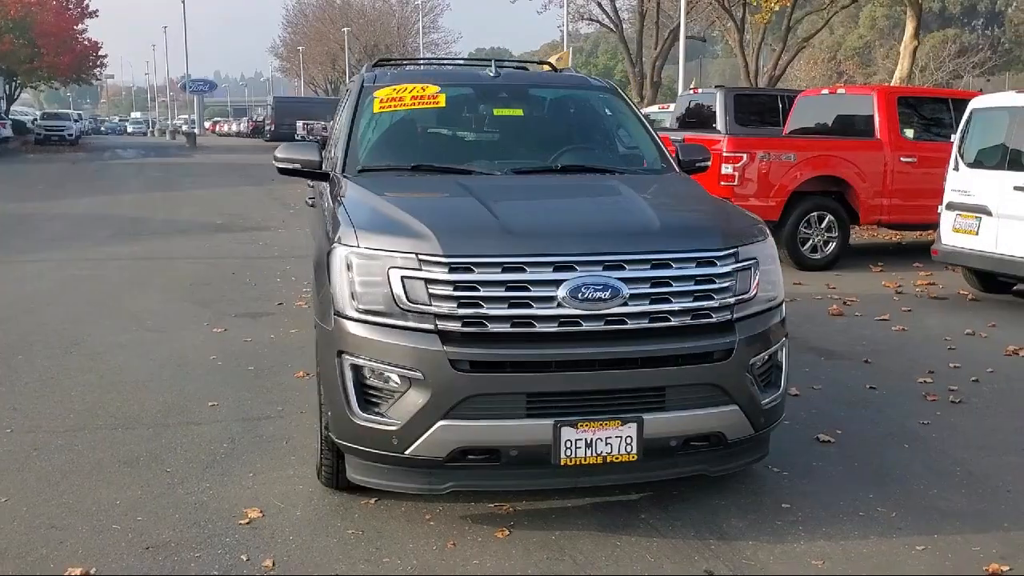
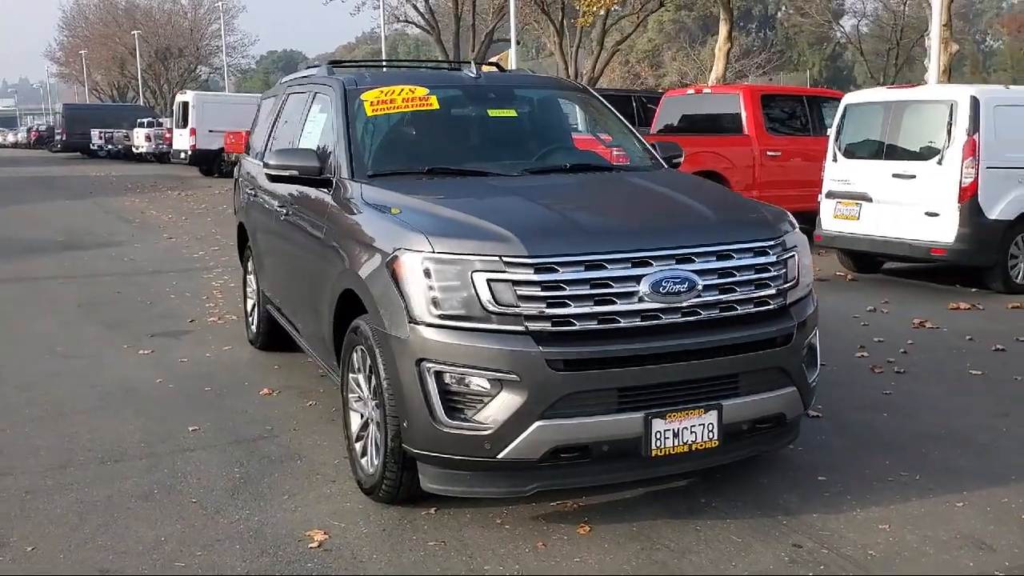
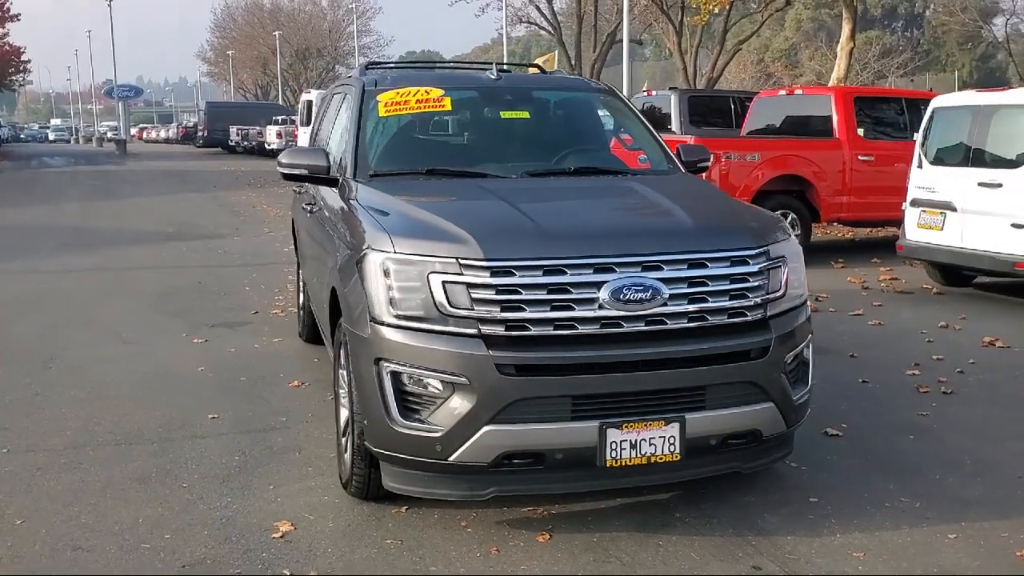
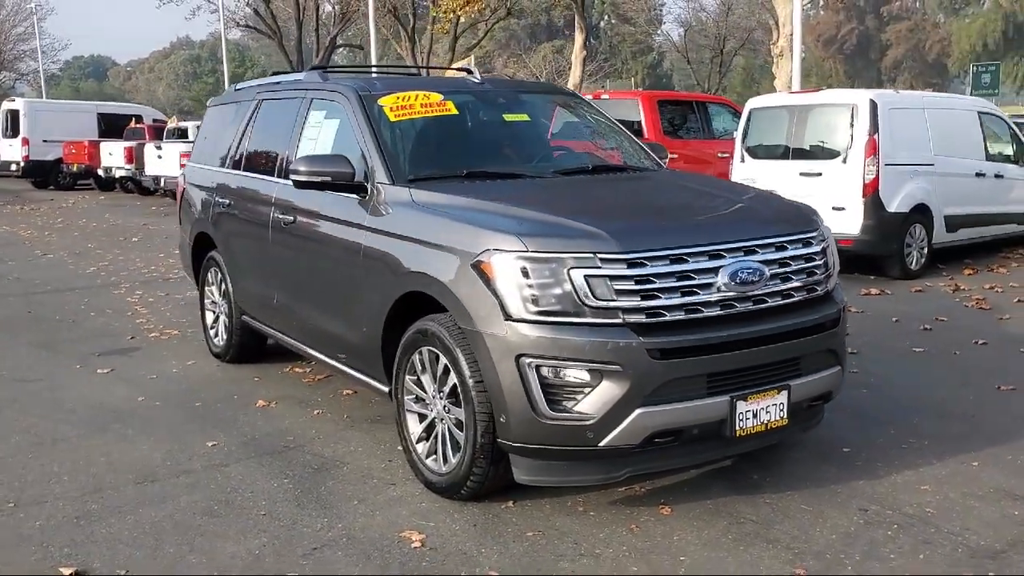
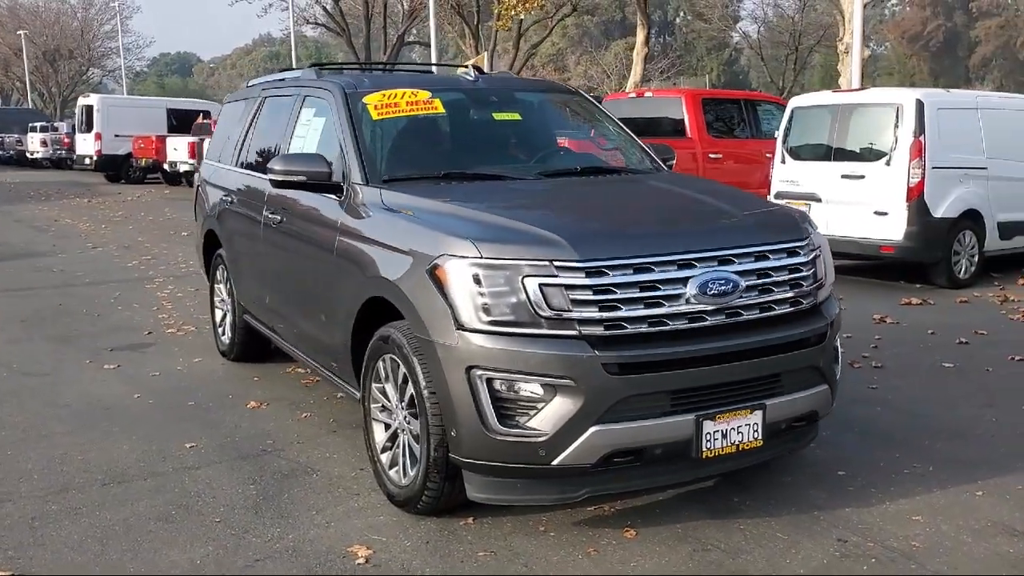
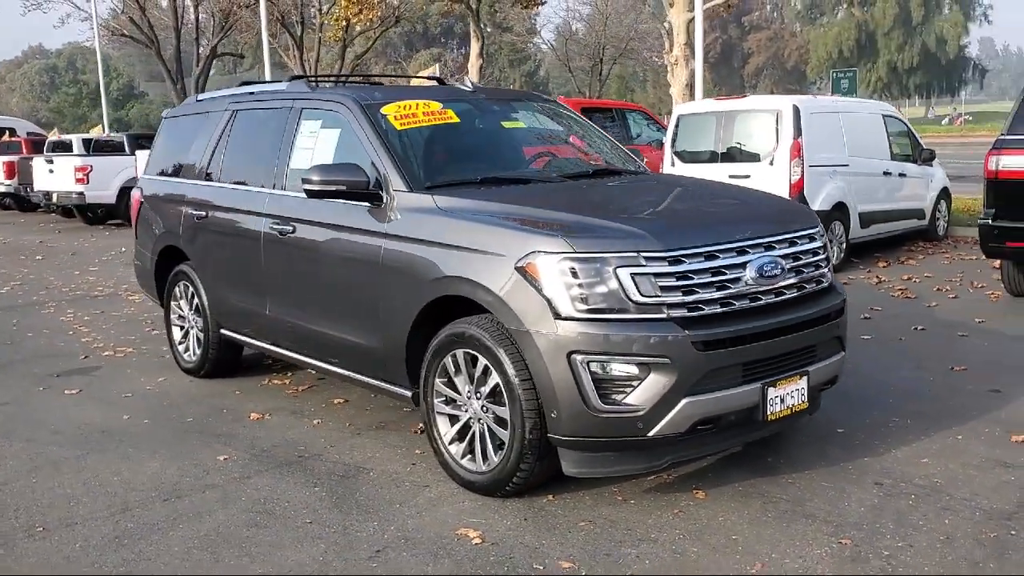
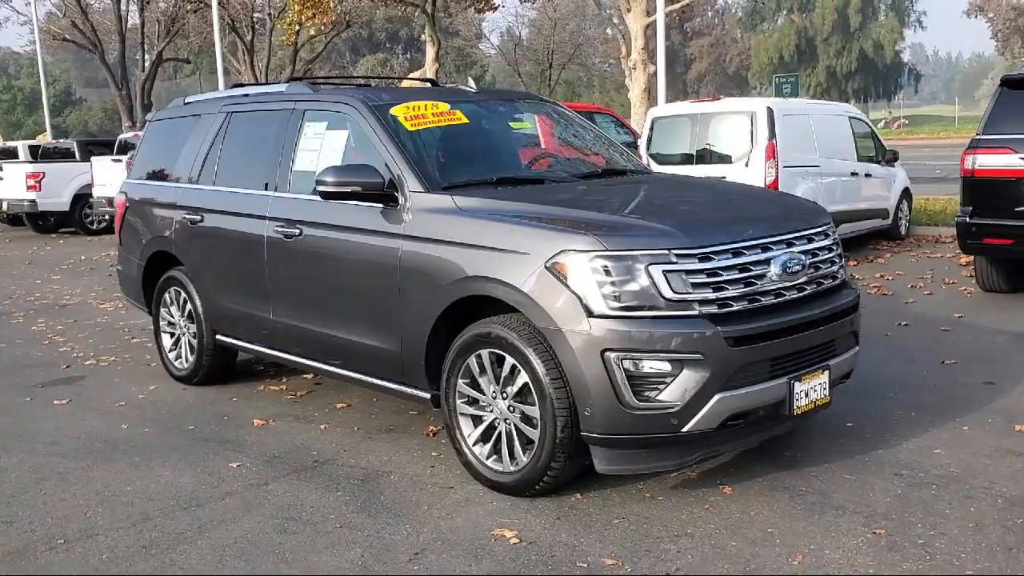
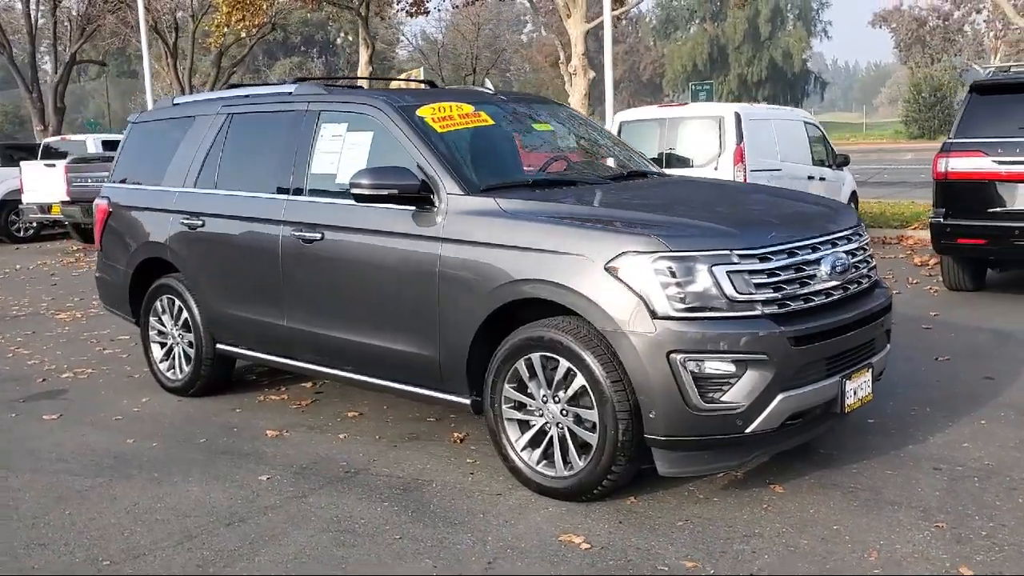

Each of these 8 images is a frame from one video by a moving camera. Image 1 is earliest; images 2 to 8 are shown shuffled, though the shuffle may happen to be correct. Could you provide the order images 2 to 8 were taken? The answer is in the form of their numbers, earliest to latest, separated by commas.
3, 2, 5, 4, 6, 7, 8
